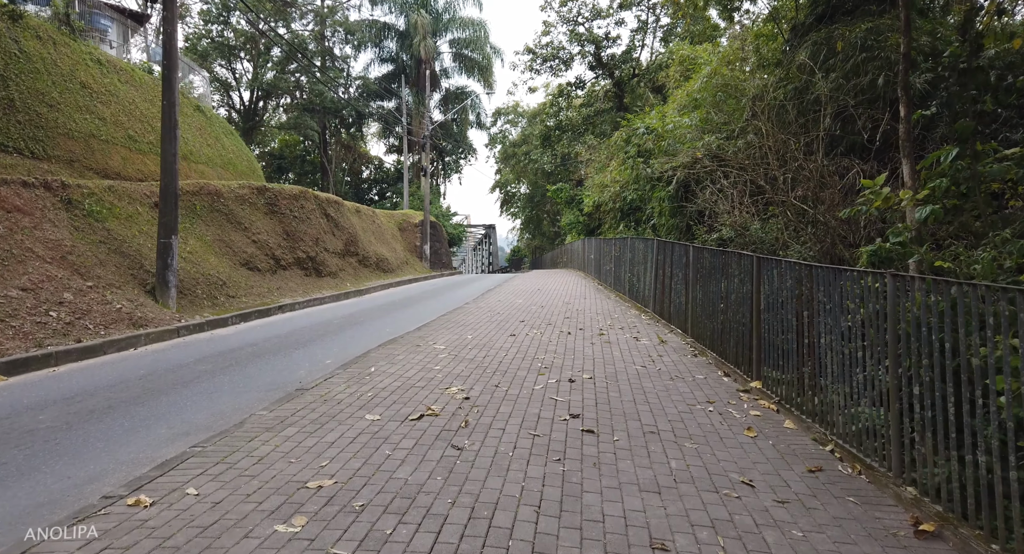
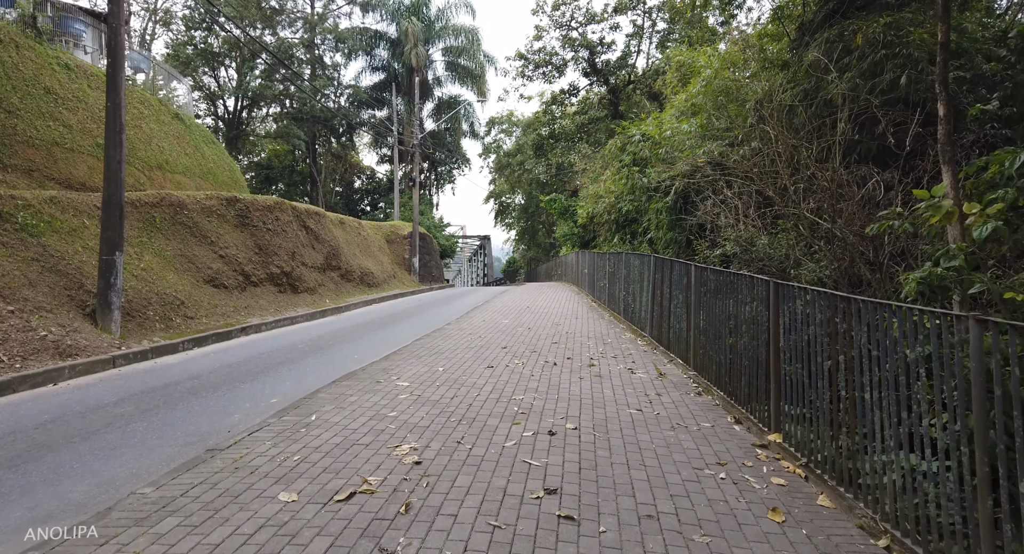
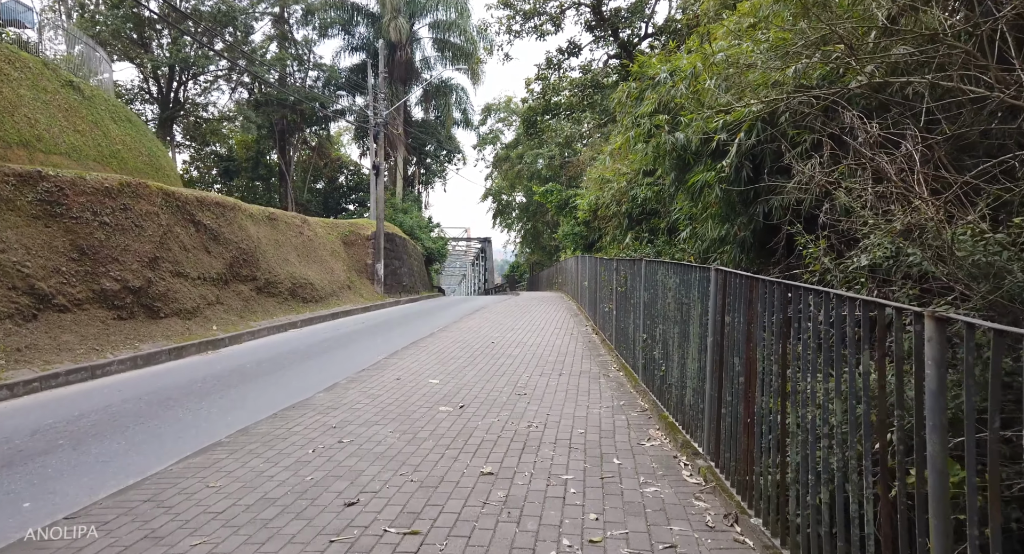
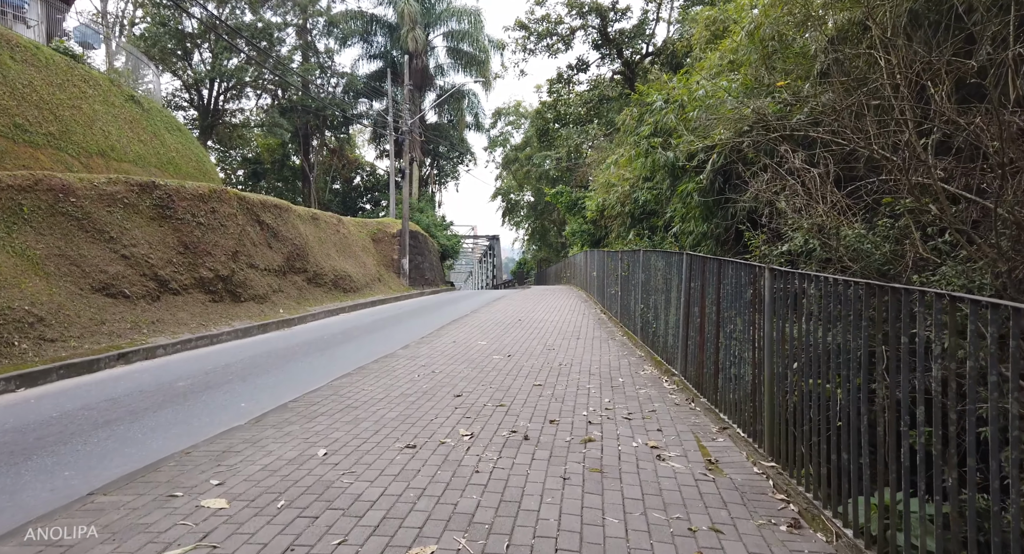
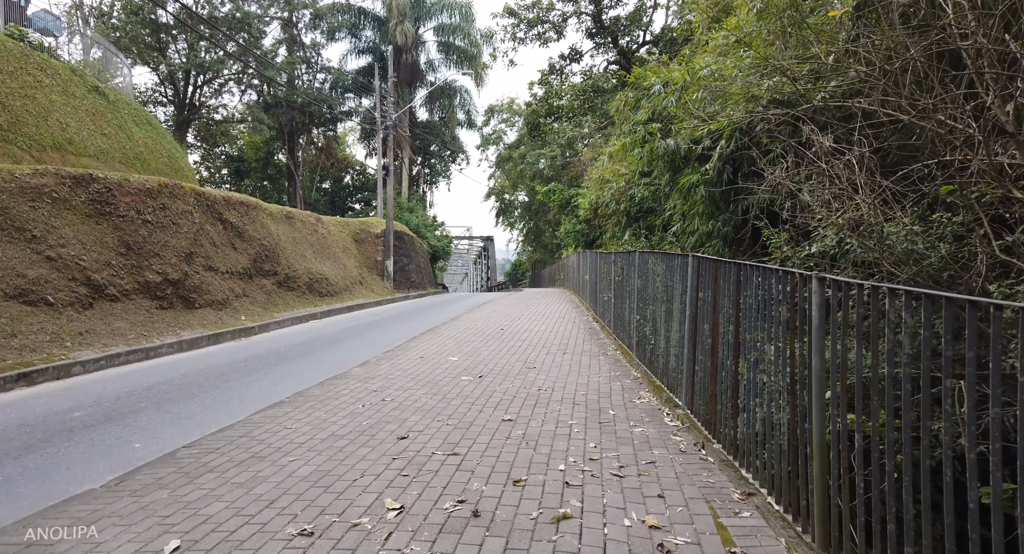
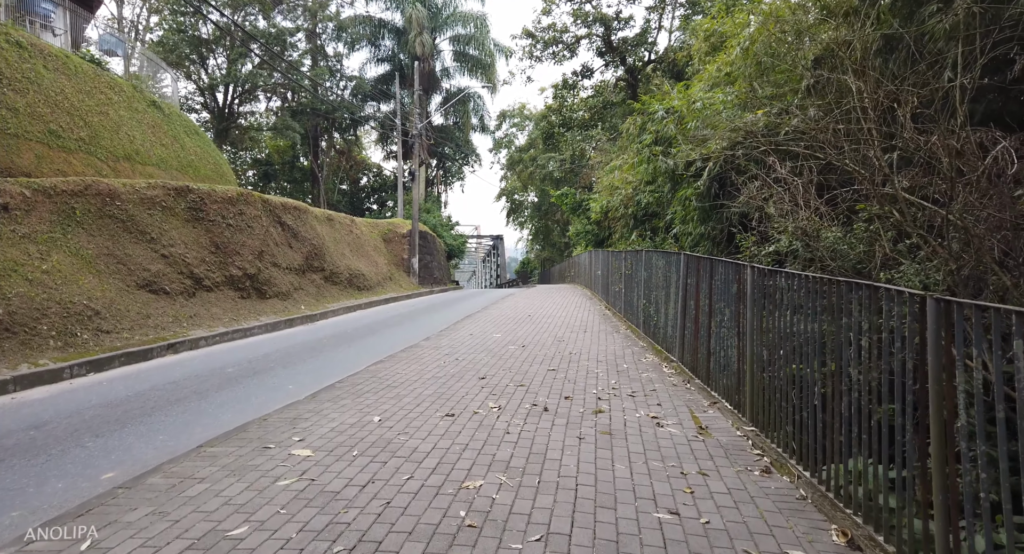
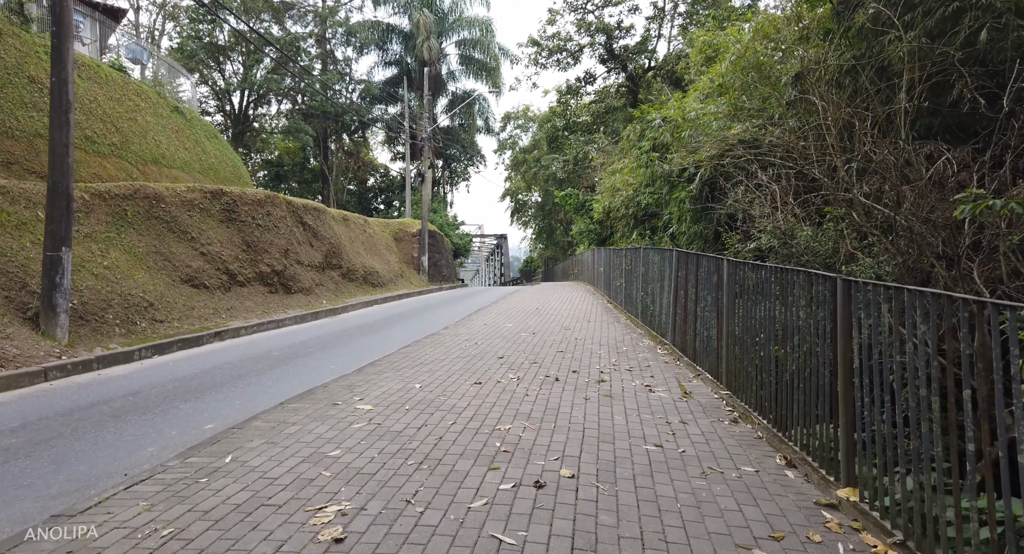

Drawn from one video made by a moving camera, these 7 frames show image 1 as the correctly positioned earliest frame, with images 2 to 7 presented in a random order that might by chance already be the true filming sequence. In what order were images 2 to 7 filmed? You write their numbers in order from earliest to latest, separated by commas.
2, 7, 6, 4, 5, 3
